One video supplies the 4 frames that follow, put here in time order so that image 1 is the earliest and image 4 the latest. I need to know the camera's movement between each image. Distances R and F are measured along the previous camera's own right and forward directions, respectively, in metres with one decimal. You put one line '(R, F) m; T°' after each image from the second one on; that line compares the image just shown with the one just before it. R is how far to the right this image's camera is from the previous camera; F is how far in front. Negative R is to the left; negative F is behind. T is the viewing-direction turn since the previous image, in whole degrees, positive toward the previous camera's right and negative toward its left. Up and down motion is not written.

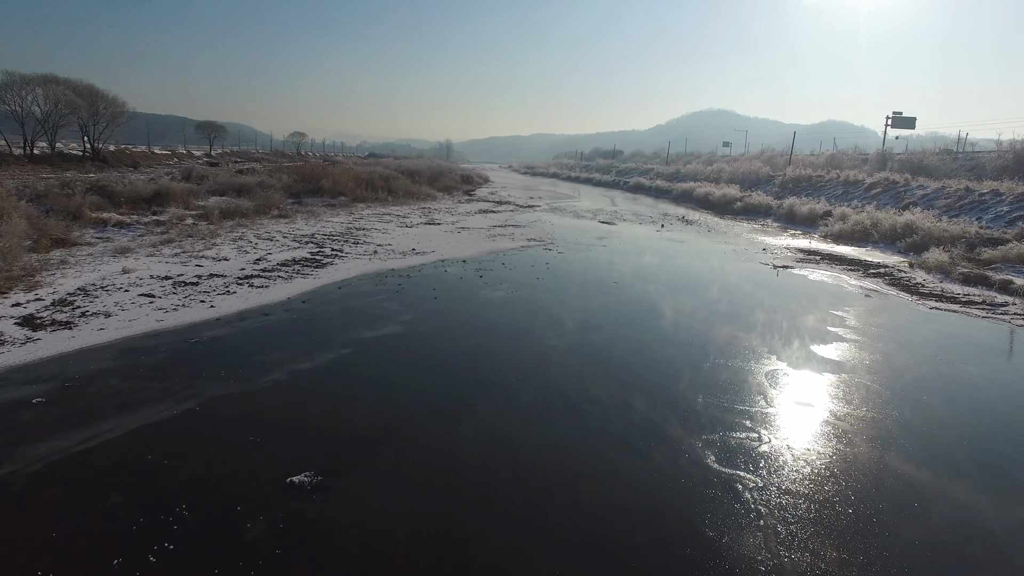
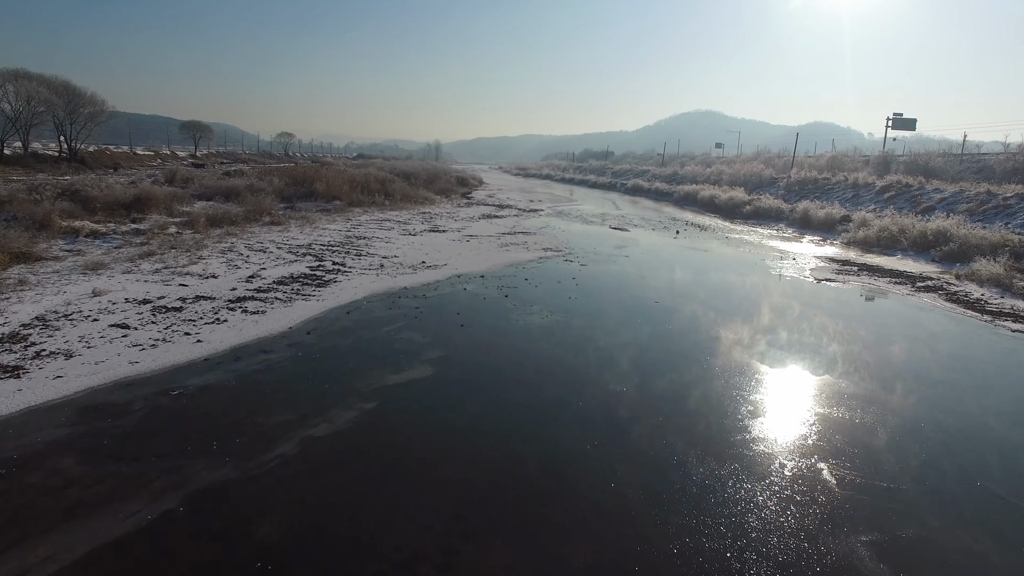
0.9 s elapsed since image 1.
(-0.6, +1.2) m; +1°
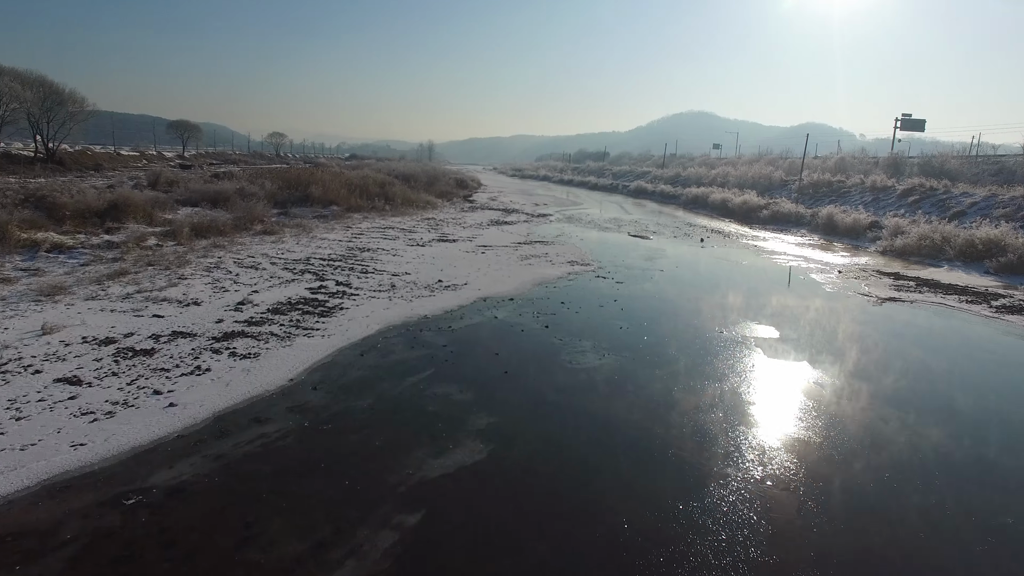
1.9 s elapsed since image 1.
(-0.6, +1.5) m; +1°
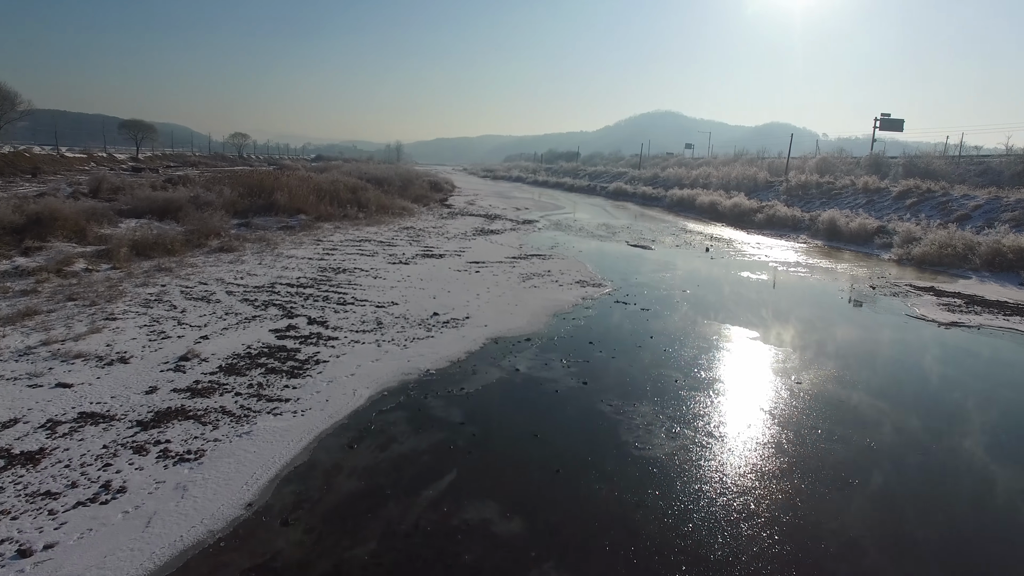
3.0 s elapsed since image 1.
(-0.5, +1.7) m; +3°
